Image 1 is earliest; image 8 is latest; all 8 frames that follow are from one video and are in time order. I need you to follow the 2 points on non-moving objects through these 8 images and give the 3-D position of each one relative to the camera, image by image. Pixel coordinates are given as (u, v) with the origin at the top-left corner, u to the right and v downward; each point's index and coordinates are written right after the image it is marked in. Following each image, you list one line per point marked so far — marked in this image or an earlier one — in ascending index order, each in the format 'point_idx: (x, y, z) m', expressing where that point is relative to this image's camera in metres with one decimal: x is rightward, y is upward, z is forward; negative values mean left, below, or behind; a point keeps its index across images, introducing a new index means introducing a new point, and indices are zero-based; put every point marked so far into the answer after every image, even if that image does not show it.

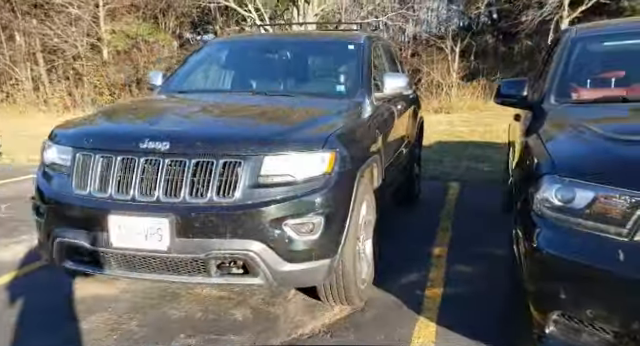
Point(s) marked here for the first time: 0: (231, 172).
0: (-0.5, 0.0, +2.8) m
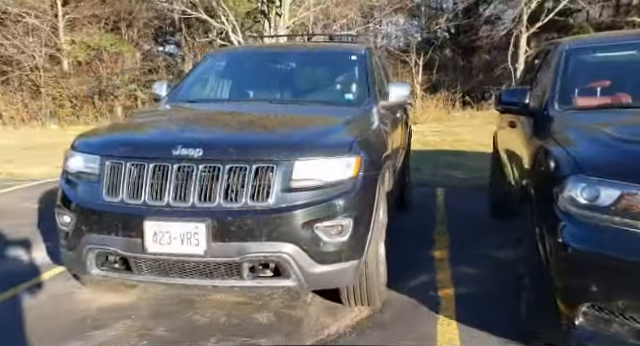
0: (-0.3, 0.0, +2.9) m
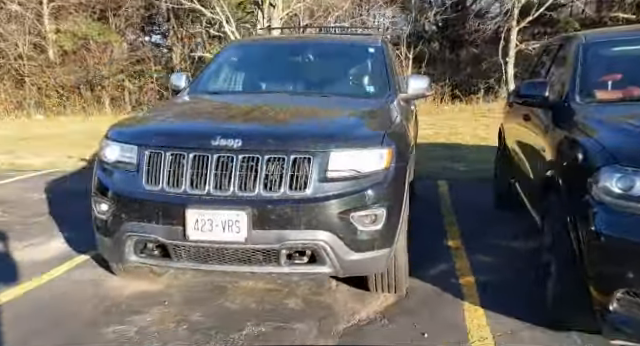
0: (-0.1, 0.0, +3.0) m
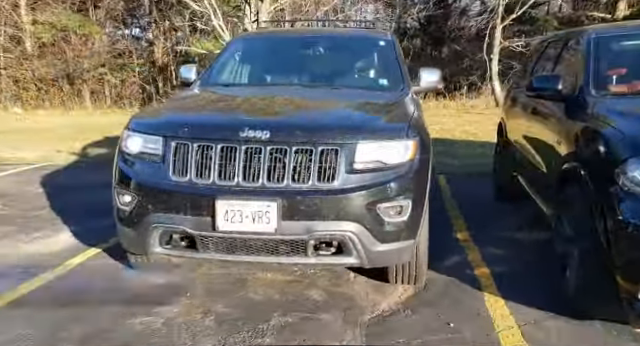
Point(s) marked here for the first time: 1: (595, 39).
0: (+0.1, +0.1, +3.0) m
1: (+2.3, +1.1, +4.1) m
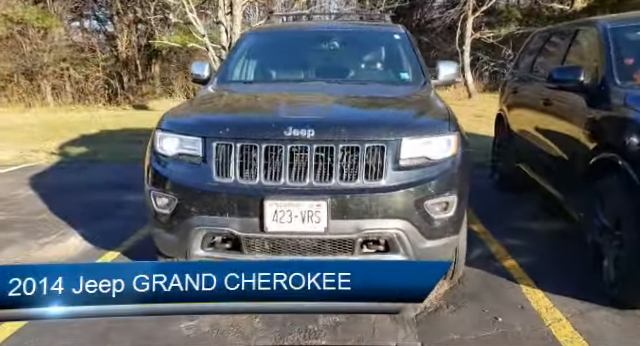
0: (+0.3, +0.1, +3.0) m
1: (+2.4, +1.2, +4.3) m
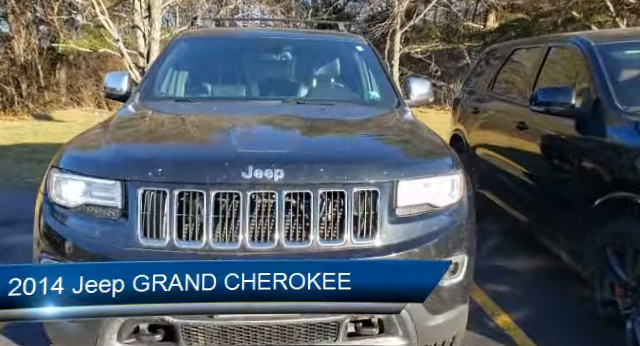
0: (+0.2, -0.1, +2.2) m
1: (+2.1, +0.9, +3.8) m
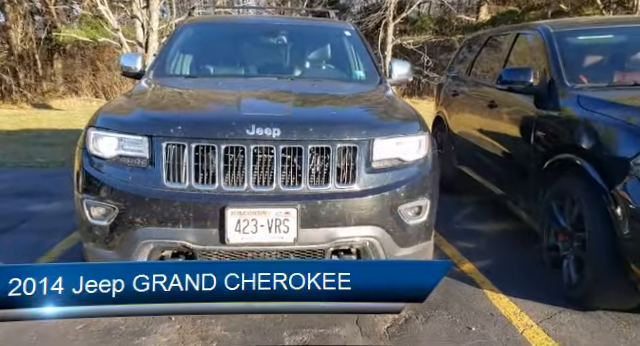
0: (+0.2, +0.1, +2.8) m
1: (+2.0, +1.2, +4.4) m
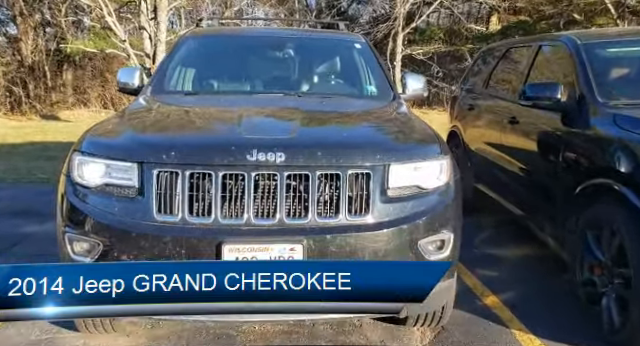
0: (+0.2, -0.1, +2.5) m
1: (+2.1, +1.0, +4.0) m
